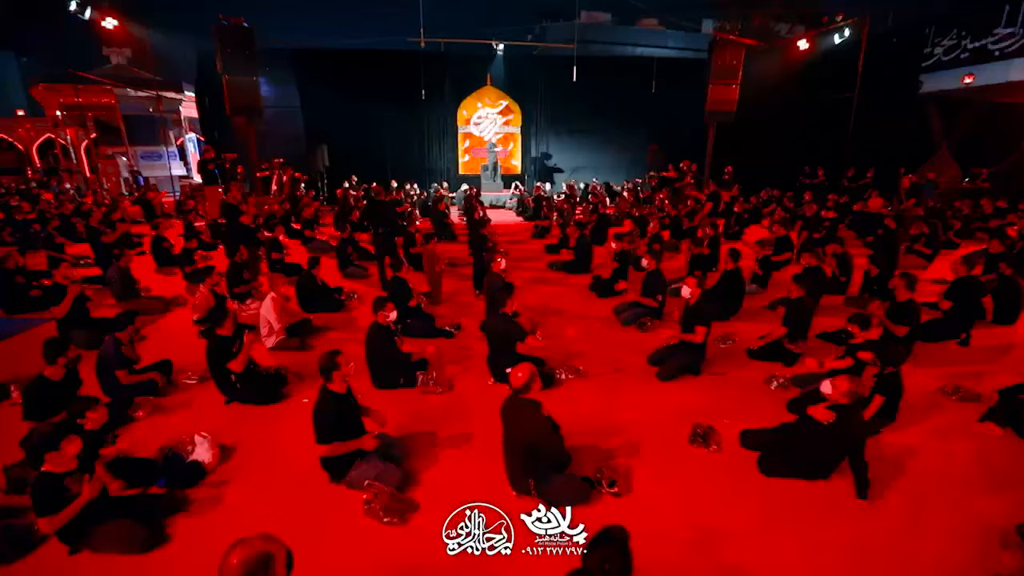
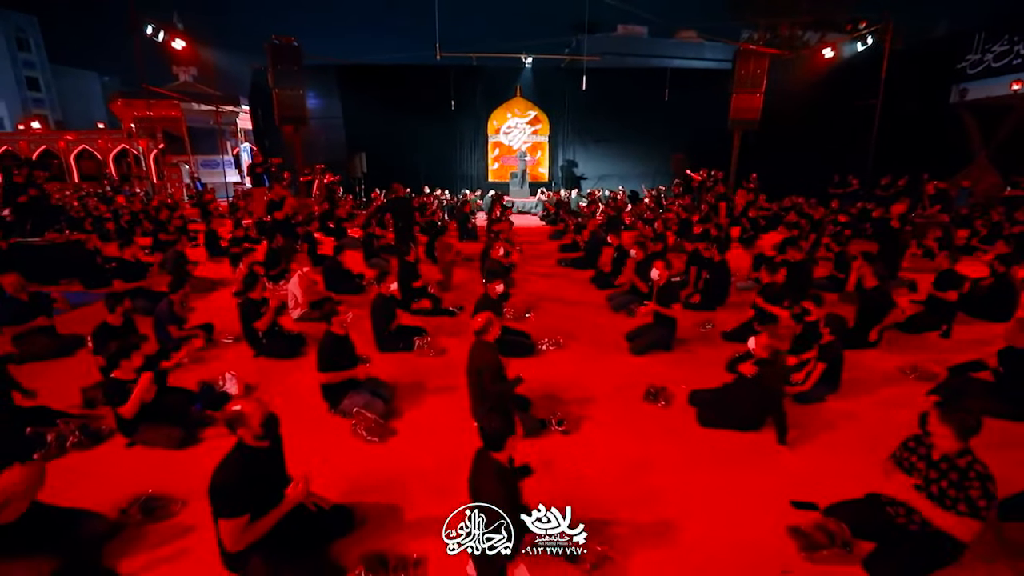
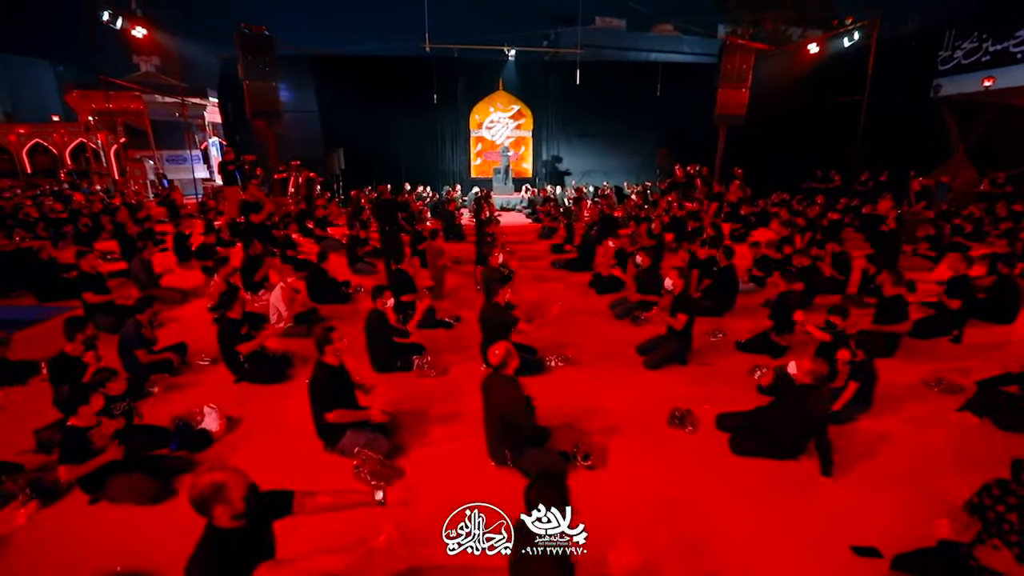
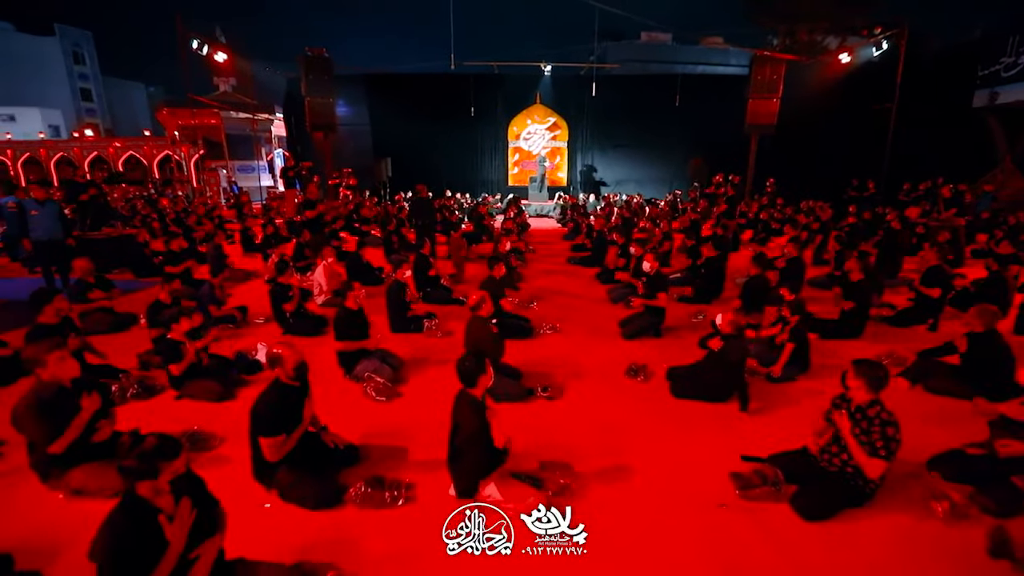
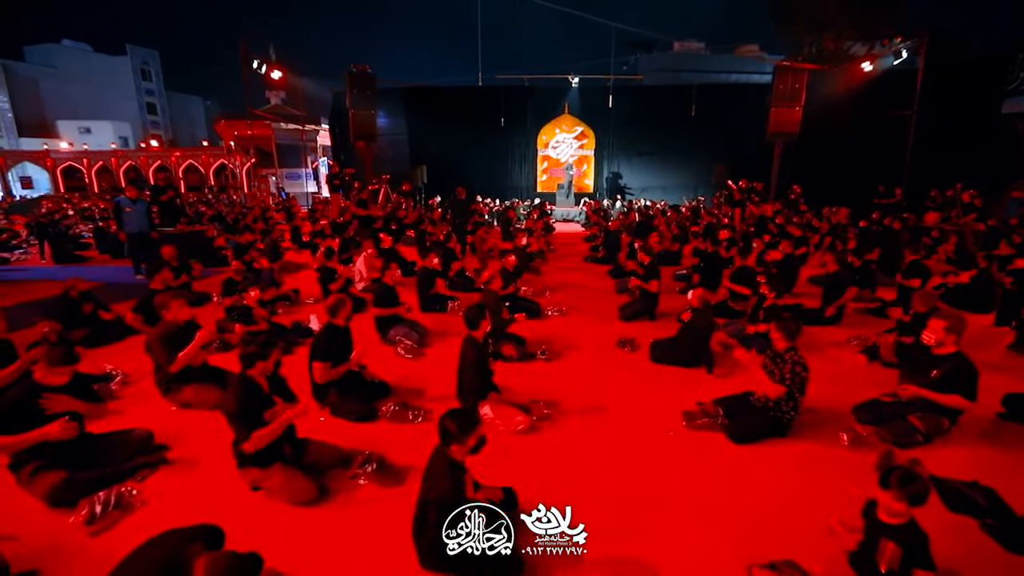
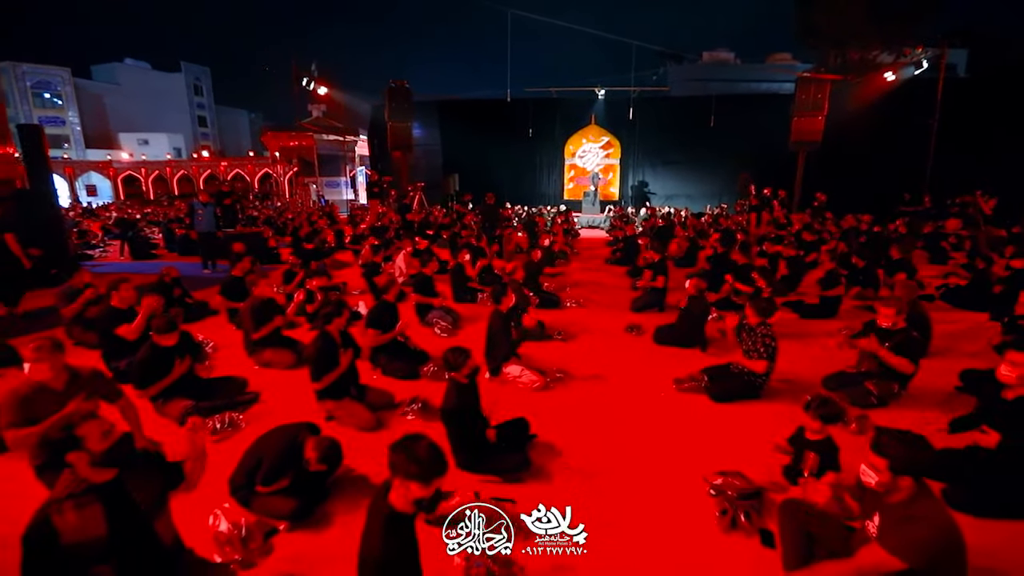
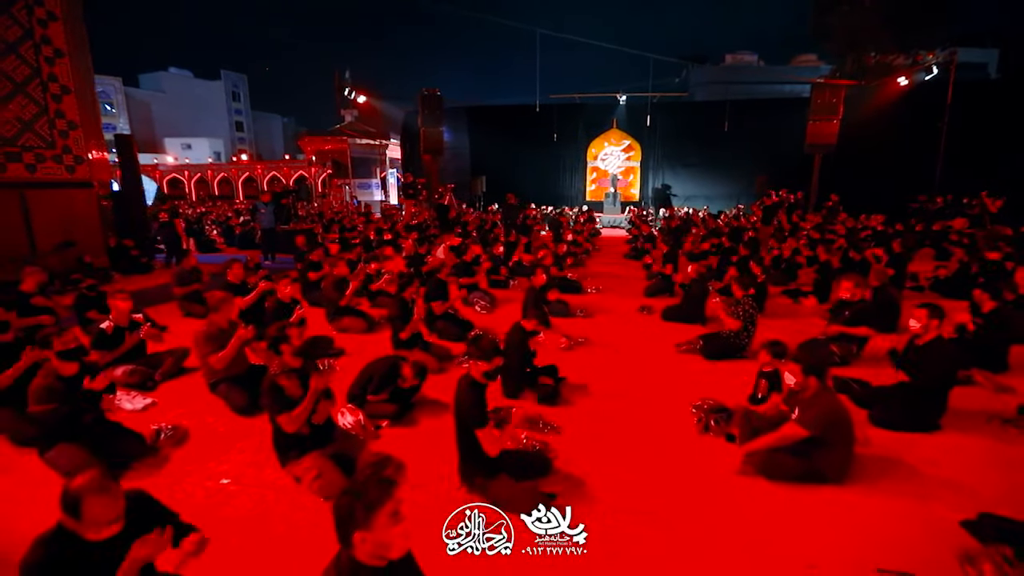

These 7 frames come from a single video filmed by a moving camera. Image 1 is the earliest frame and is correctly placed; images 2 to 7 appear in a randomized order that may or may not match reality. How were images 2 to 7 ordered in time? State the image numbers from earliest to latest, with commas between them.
3, 2, 4, 5, 6, 7
